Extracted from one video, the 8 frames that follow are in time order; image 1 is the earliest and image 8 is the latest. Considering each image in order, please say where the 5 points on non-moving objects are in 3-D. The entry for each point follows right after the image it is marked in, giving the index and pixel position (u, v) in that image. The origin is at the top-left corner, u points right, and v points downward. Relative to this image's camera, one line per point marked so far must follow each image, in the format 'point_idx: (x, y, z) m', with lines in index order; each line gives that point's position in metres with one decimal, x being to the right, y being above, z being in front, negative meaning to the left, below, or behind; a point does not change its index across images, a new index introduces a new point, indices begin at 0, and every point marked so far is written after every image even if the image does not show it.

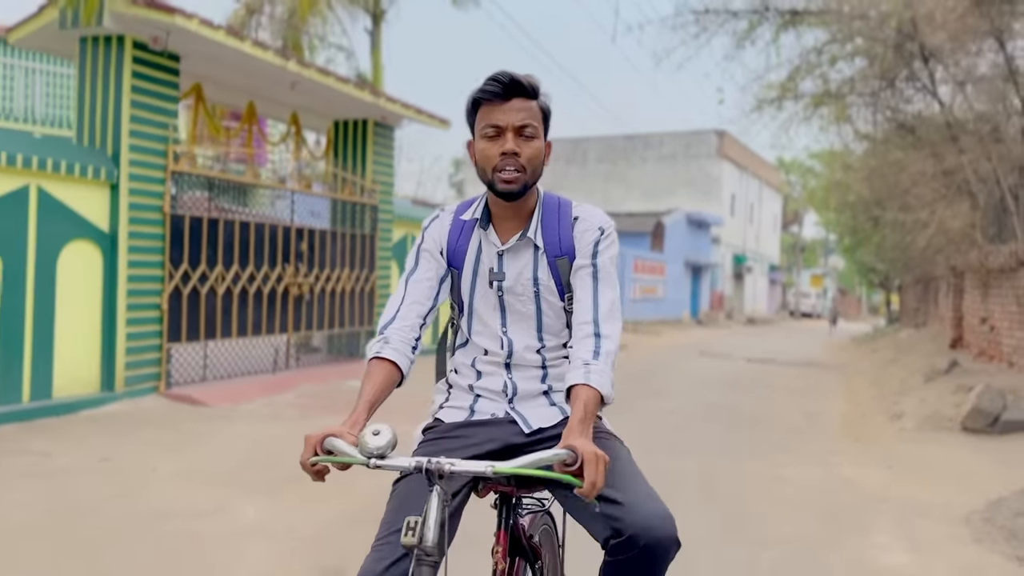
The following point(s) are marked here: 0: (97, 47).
0: (-4.1, +2.4, +8.3) m
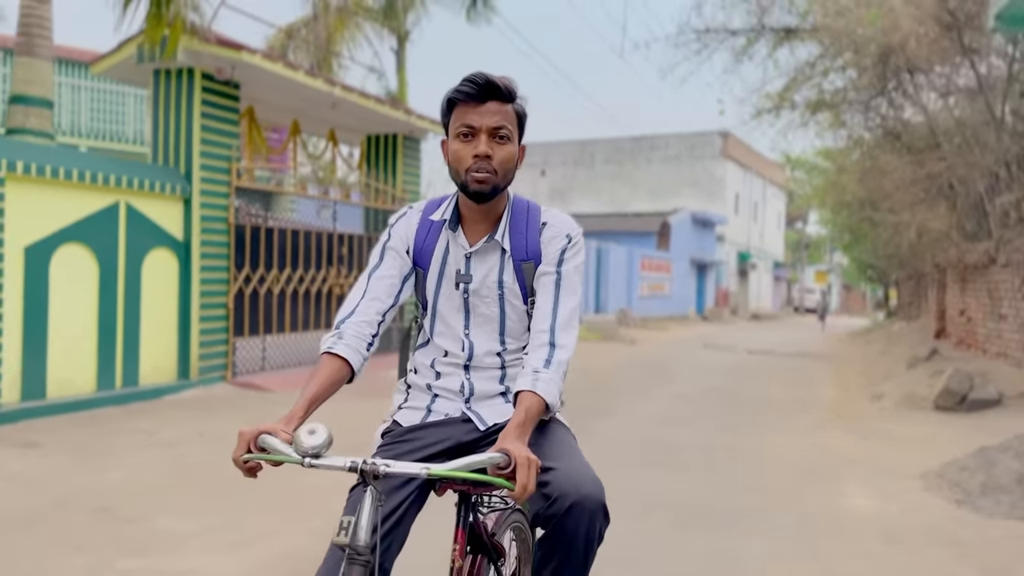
0: (-3.9, +2.3, +9.5) m
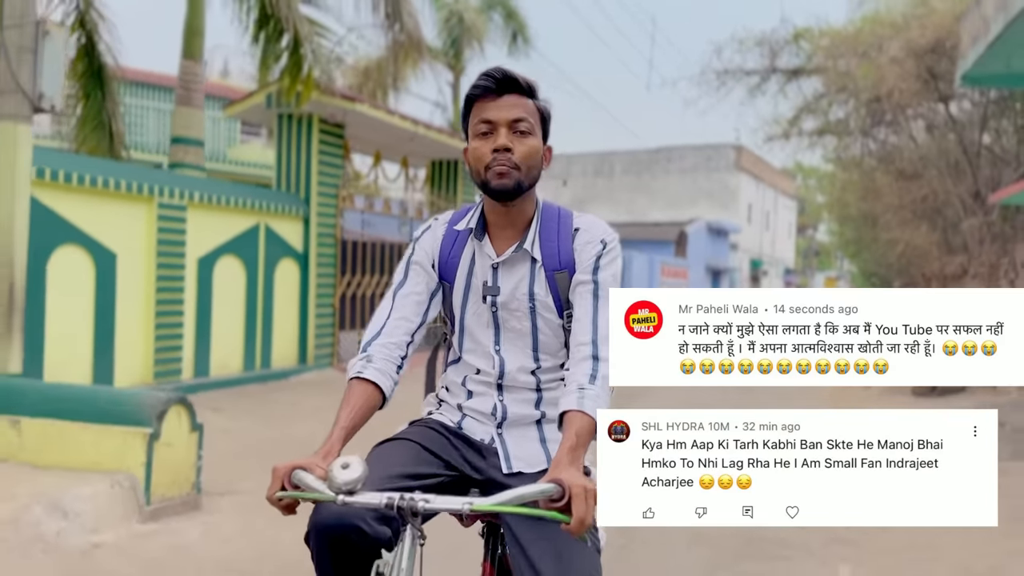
0: (-3.1, +2.3, +11.7) m
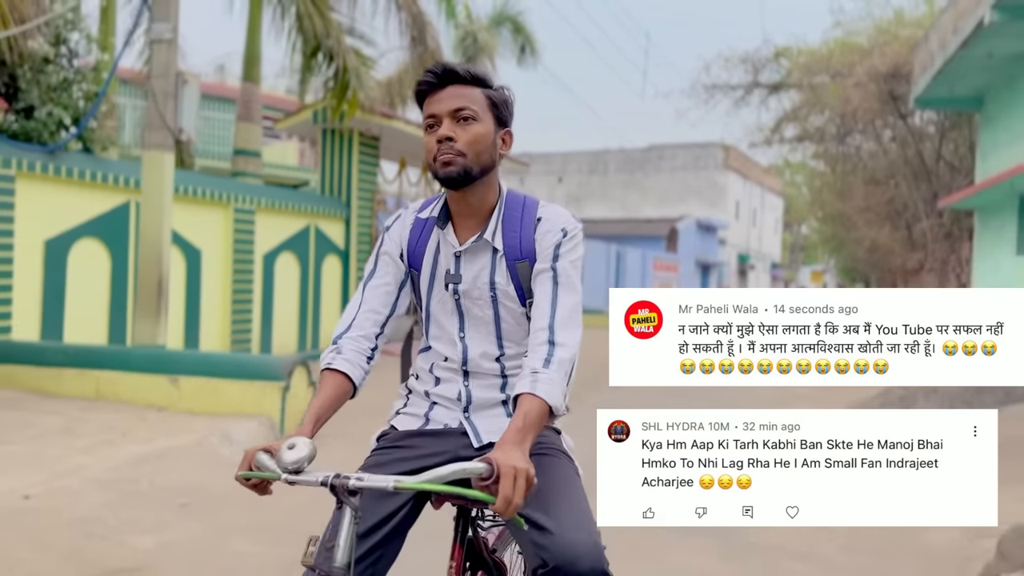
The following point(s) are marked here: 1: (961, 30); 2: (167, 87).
0: (-2.9, +2.4, +13.4) m
1: (+5.5, +3.1, +10.1) m
2: (-3.1, +1.8, +7.5) m
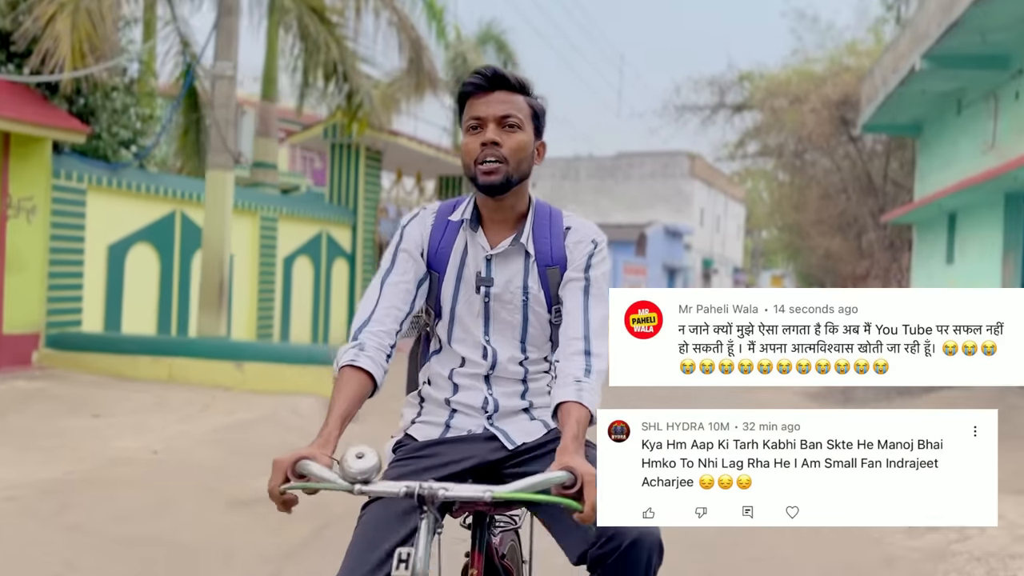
0: (-3.0, +2.4, +14.7) m
1: (+5.5, +3.1, +11.7) m
2: (-3.0, +1.8, +8.7) m
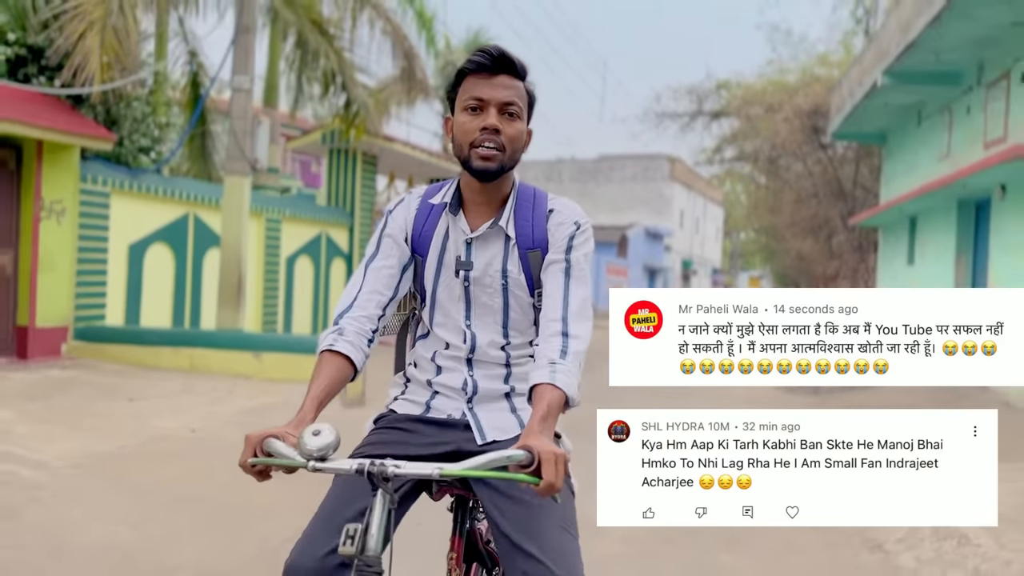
0: (-3.2, +2.5, +15.4) m
1: (+5.4, +3.1, +12.6) m
2: (-3.0, +1.9, +9.5) m
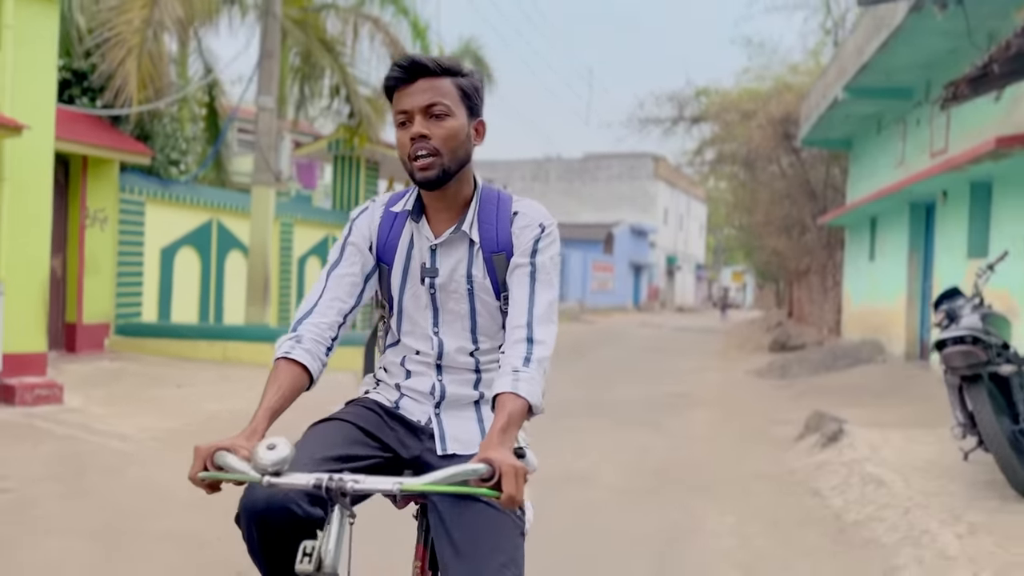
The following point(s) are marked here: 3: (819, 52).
0: (-3.3, +2.5, +16.4) m
1: (+5.3, +3.2, +13.8) m
2: (-3.1, +1.9, +10.5) m
3: (+7.1, +5.4, +19.1) m
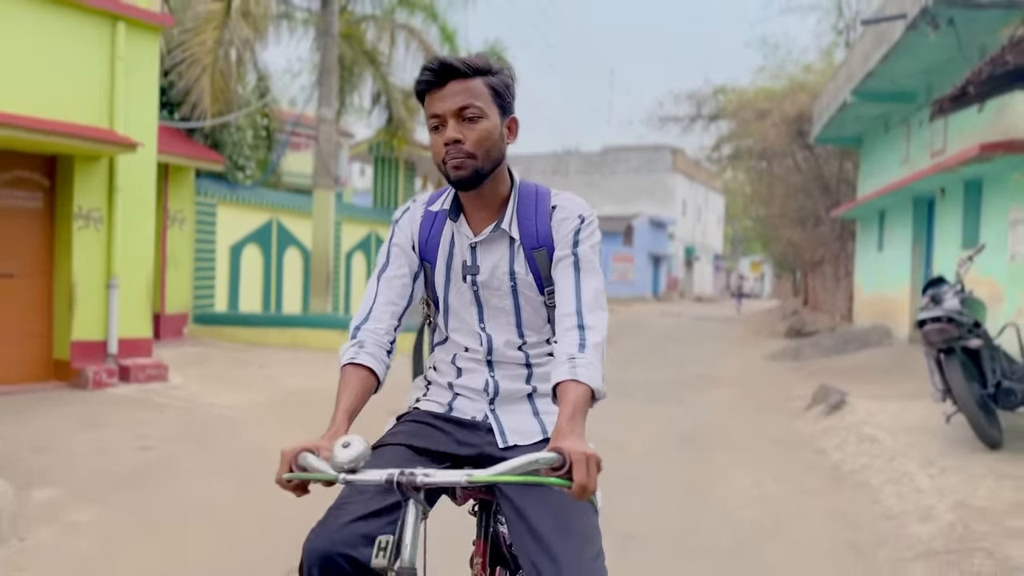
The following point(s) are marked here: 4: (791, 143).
0: (-2.7, +2.6, +17.6) m
1: (+5.8, +3.4, +14.8) m
2: (-2.6, +2.0, +11.7) m
3: (+7.7, +5.7, +20.1) m
4: (+6.8, +3.6, +20.1) m
